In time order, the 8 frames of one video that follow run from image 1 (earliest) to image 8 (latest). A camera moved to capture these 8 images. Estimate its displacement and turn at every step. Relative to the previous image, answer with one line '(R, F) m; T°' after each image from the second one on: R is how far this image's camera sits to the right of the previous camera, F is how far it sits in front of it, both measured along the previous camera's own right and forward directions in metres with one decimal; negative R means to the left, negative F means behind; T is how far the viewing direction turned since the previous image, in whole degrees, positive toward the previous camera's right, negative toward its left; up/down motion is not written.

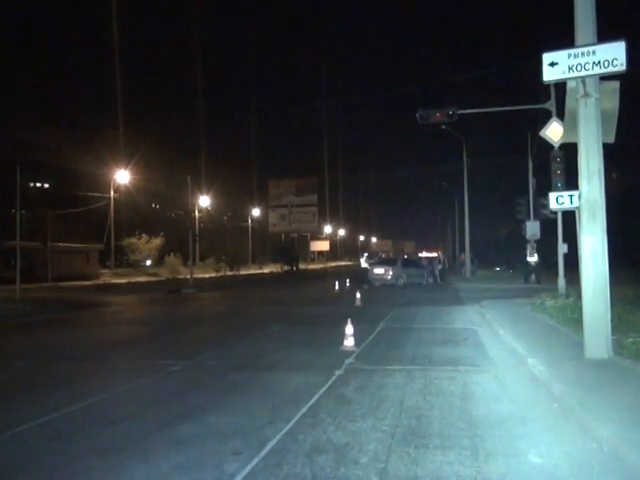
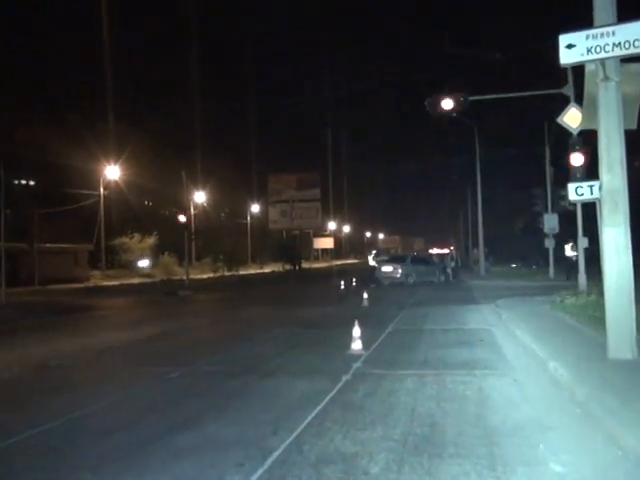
(+0.8, +1.2) m; -3°
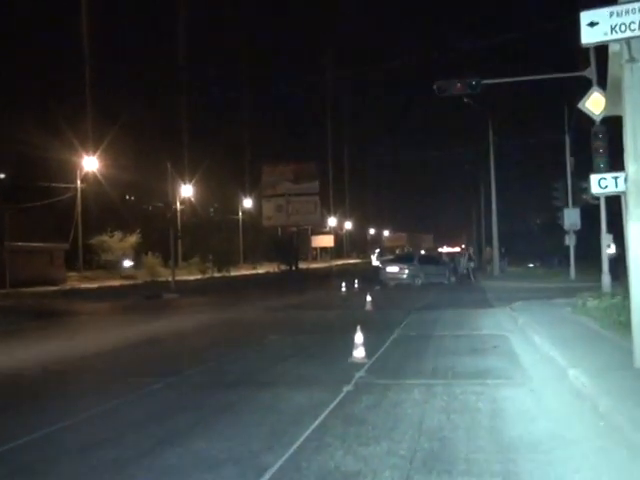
(+0.1, +1.8) m; 0°
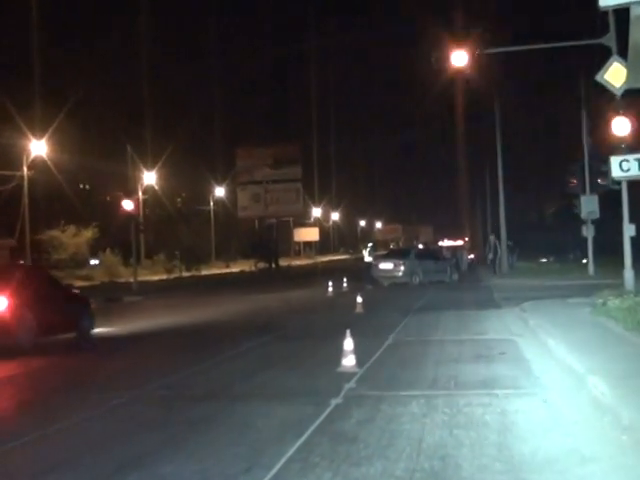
(+0.2, +2.3) m; 0°
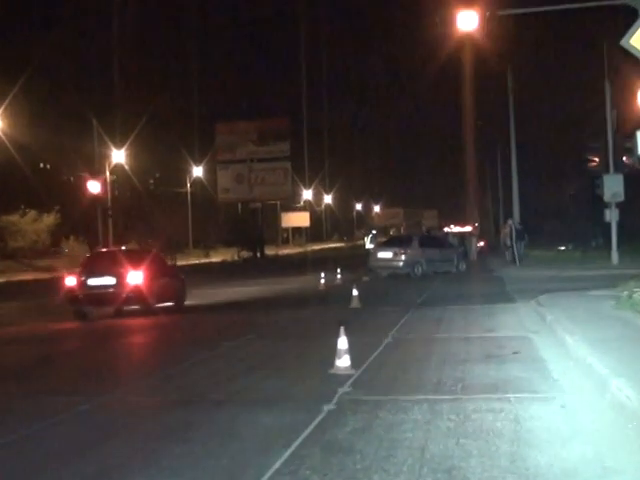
(+0.1, +1.8) m; 0°
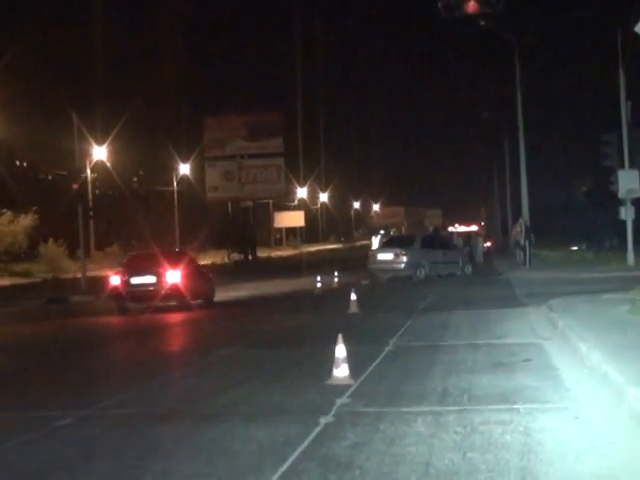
(+0.1, +0.9) m; 0°
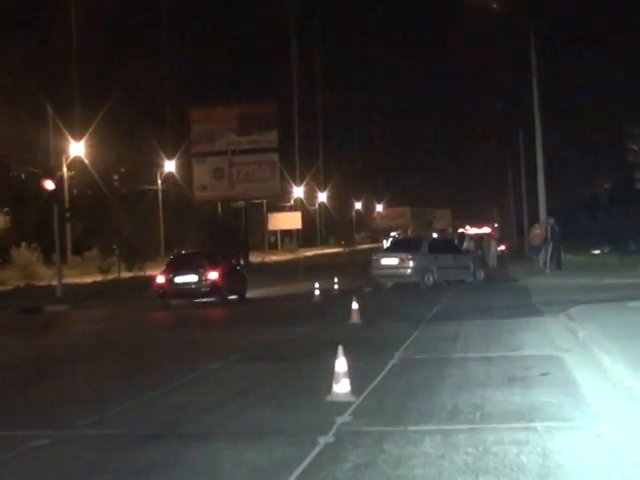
(0.0, +1.2) m; 0°
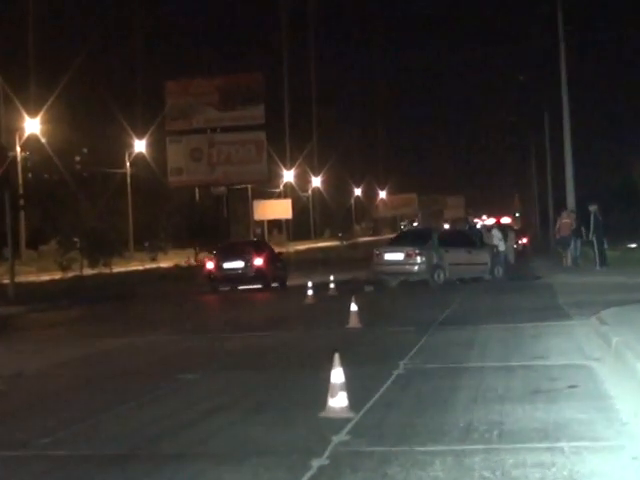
(+0.1, +1.7) m; 0°
